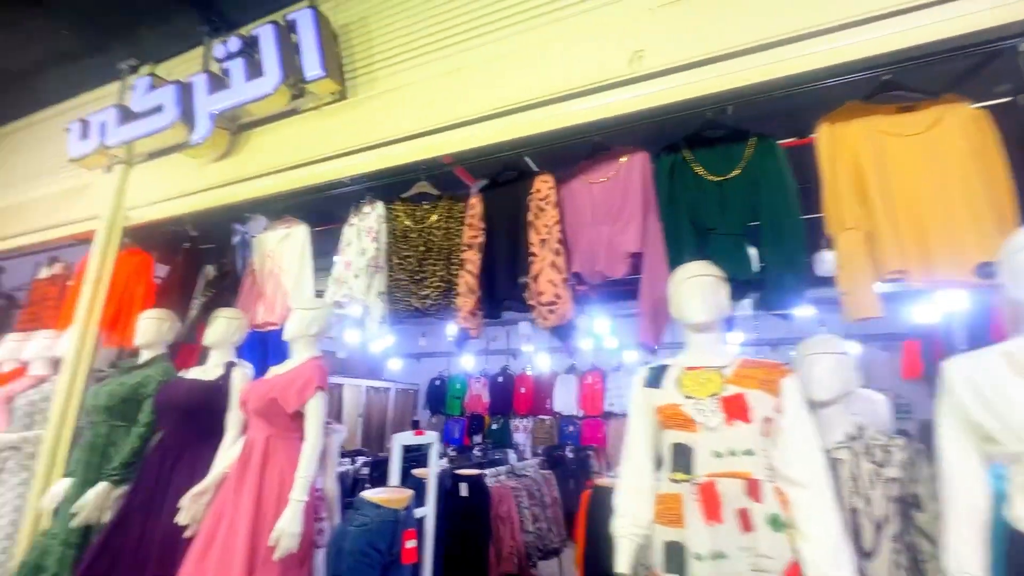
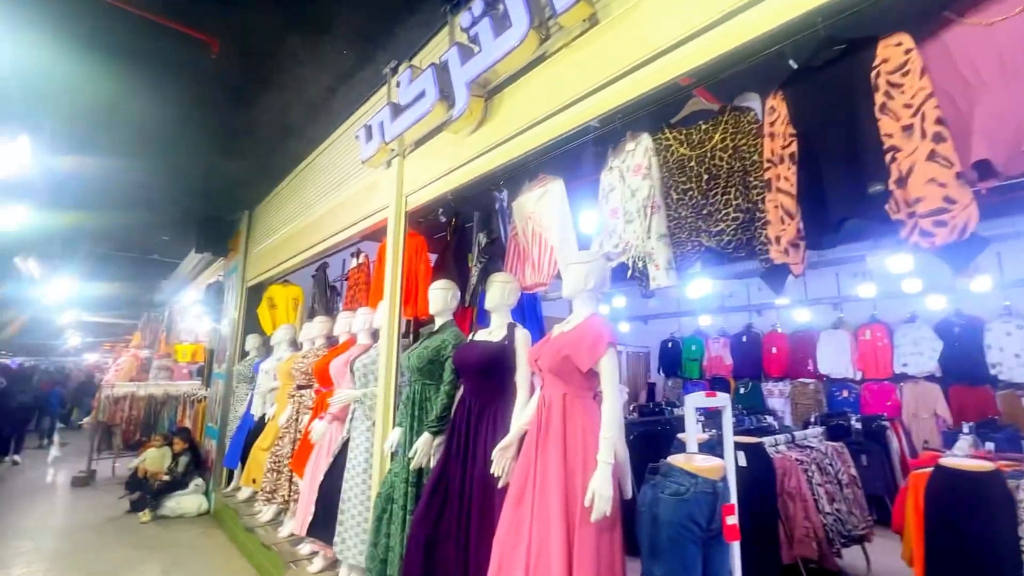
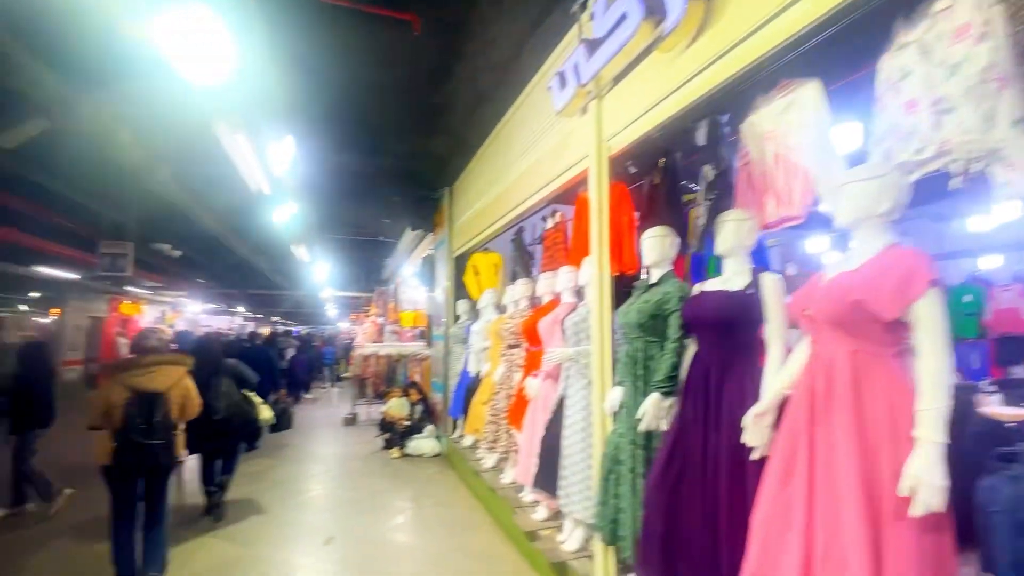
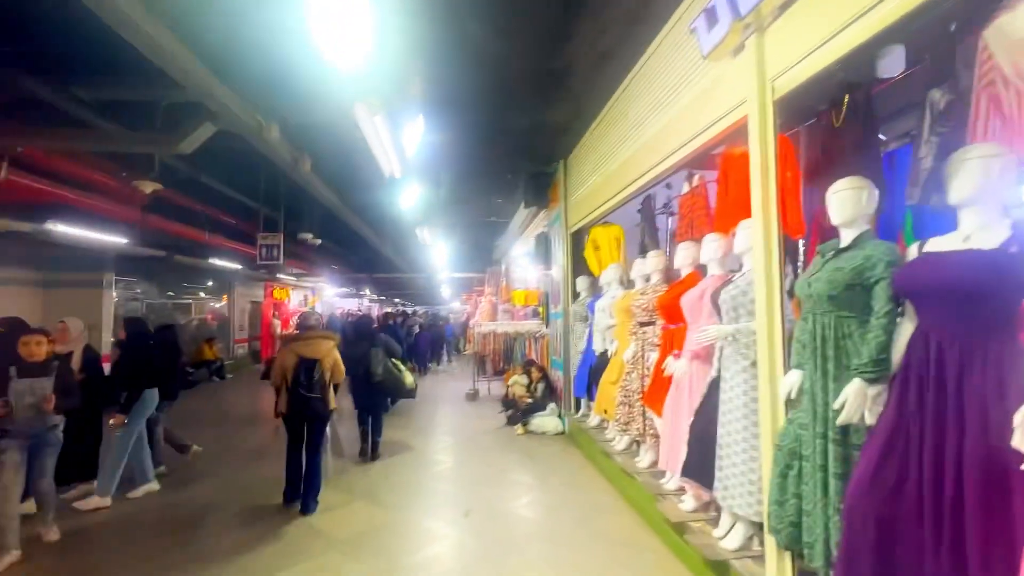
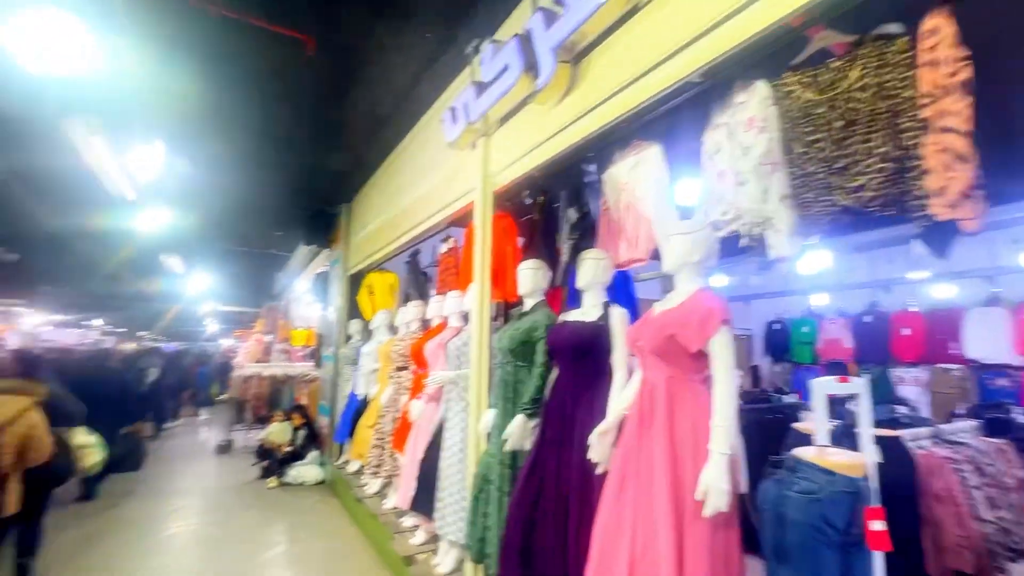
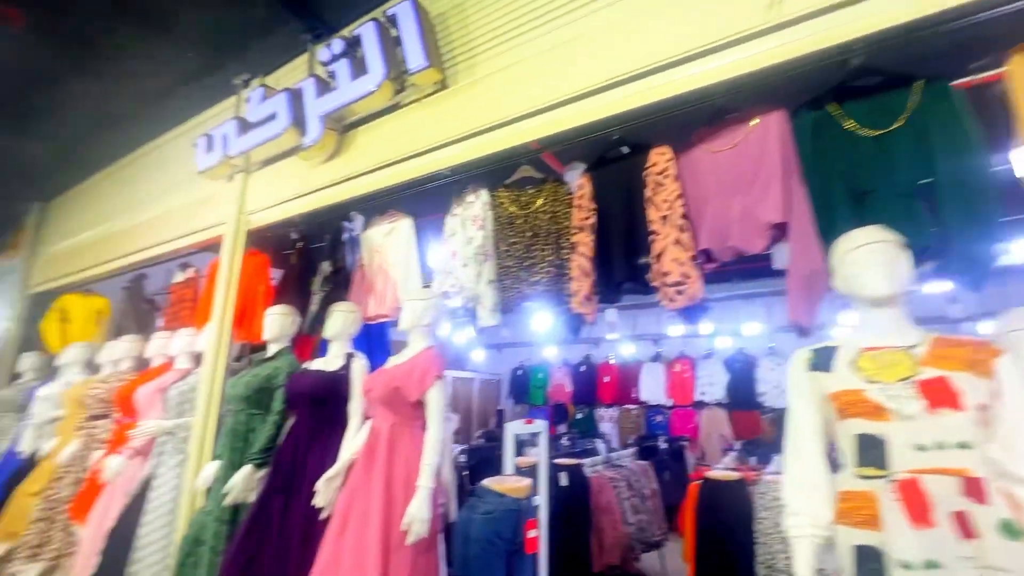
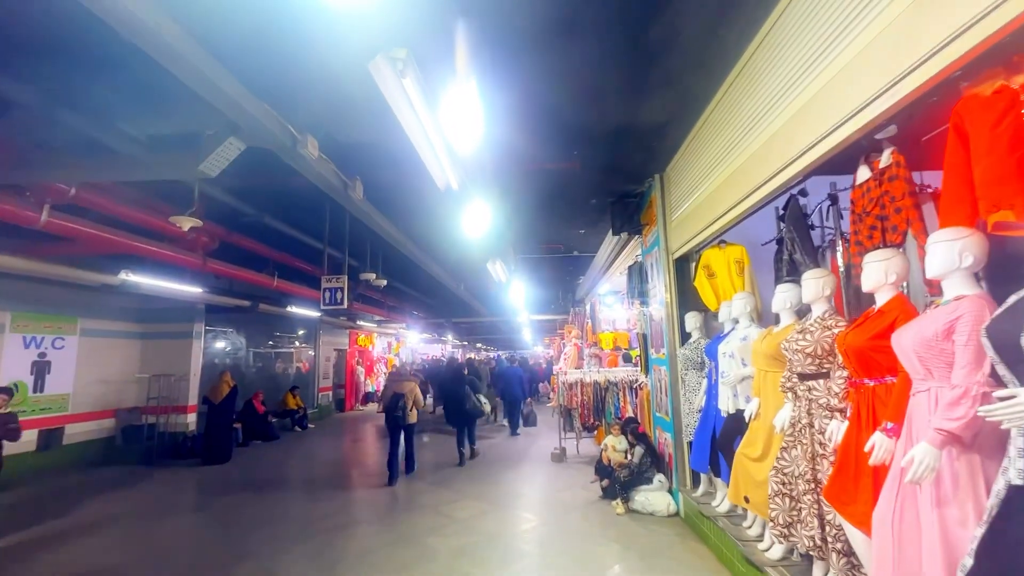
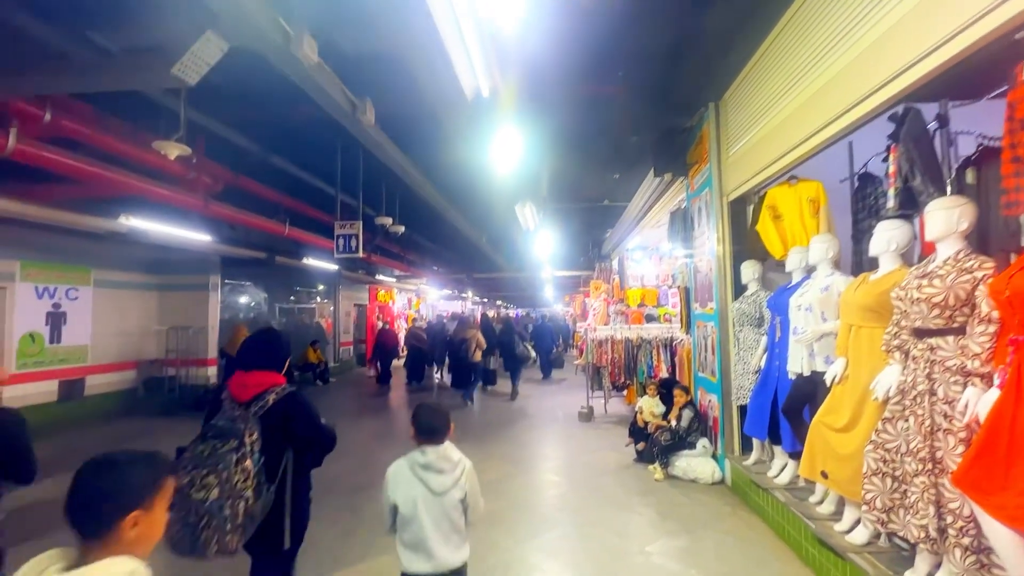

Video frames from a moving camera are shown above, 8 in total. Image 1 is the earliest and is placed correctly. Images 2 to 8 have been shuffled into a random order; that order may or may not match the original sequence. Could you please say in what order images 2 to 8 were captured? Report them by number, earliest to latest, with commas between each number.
6, 2, 5, 3, 4, 7, 8
